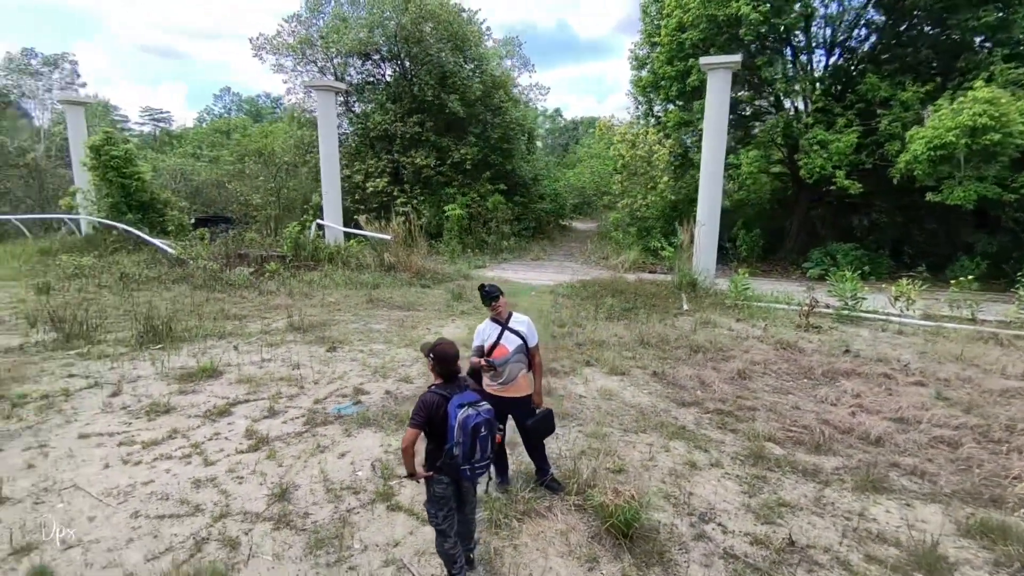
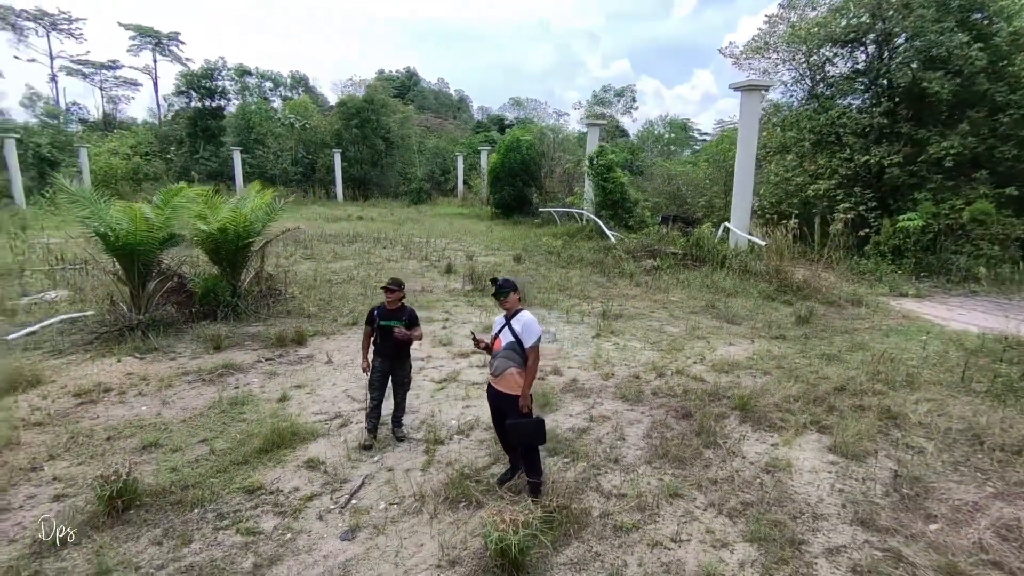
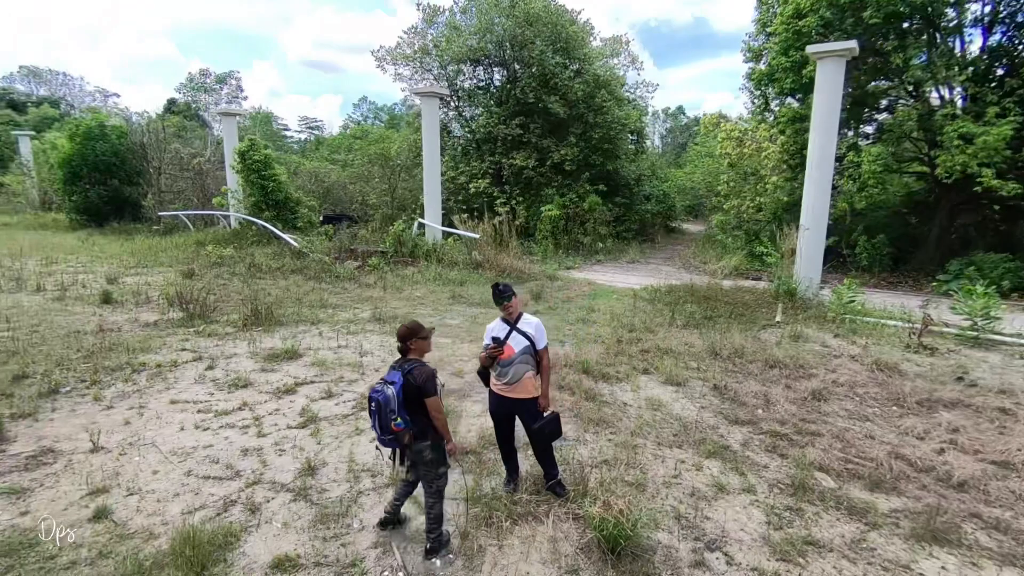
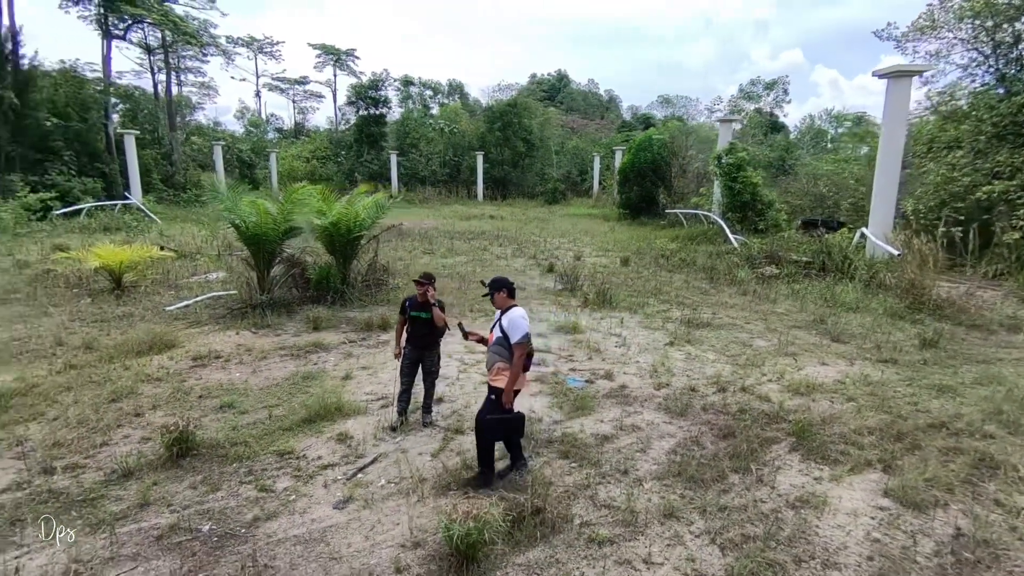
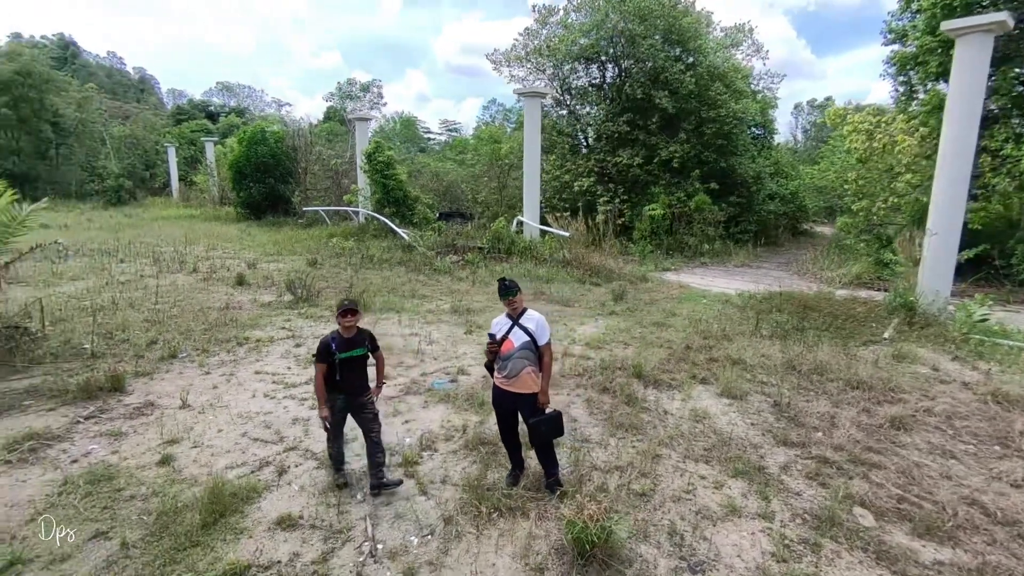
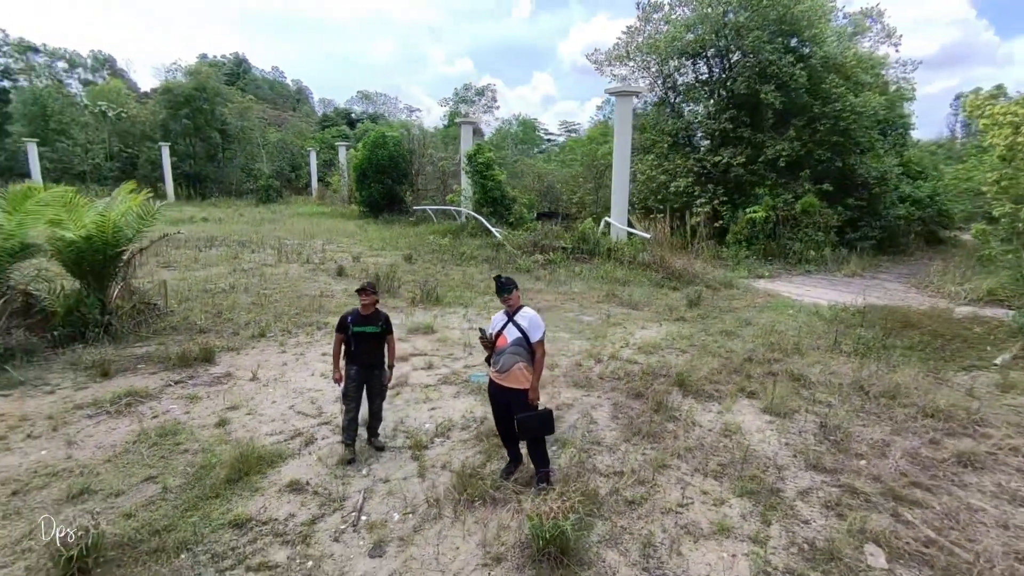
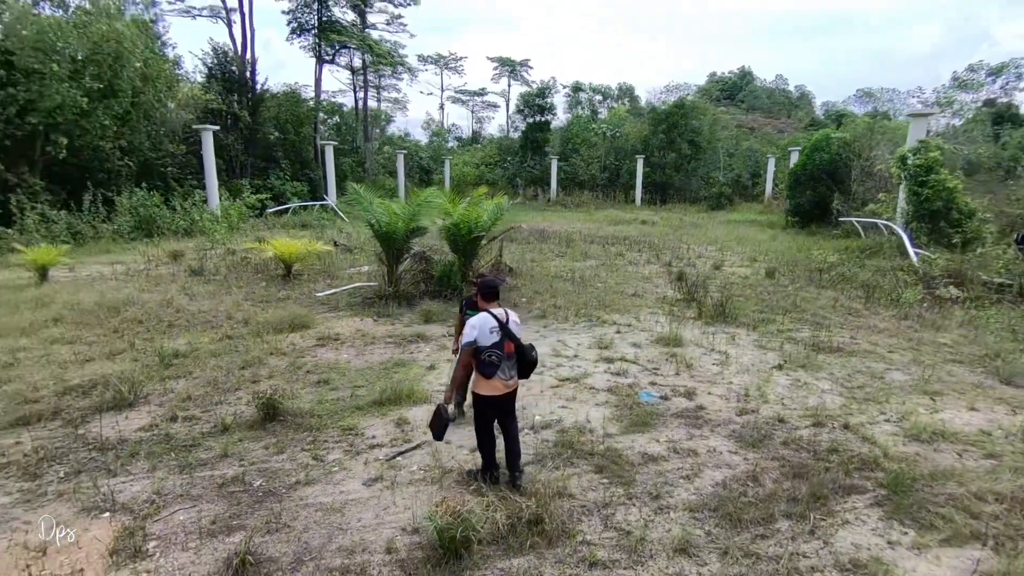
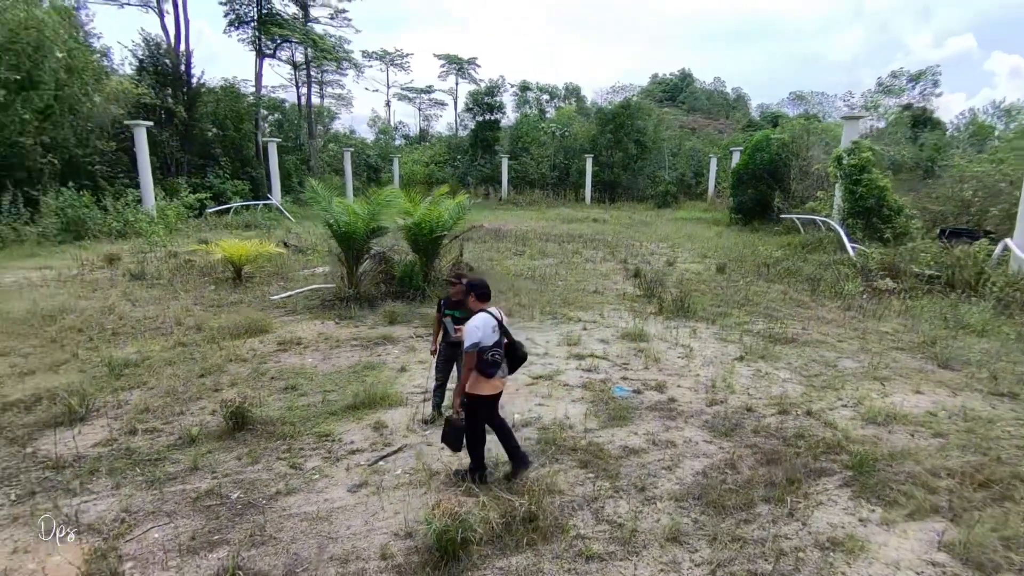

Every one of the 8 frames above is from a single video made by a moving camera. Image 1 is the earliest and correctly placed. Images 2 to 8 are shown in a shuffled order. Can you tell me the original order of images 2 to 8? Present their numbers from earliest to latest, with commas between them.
3, 5, 6, 2, 4, 8, 7
